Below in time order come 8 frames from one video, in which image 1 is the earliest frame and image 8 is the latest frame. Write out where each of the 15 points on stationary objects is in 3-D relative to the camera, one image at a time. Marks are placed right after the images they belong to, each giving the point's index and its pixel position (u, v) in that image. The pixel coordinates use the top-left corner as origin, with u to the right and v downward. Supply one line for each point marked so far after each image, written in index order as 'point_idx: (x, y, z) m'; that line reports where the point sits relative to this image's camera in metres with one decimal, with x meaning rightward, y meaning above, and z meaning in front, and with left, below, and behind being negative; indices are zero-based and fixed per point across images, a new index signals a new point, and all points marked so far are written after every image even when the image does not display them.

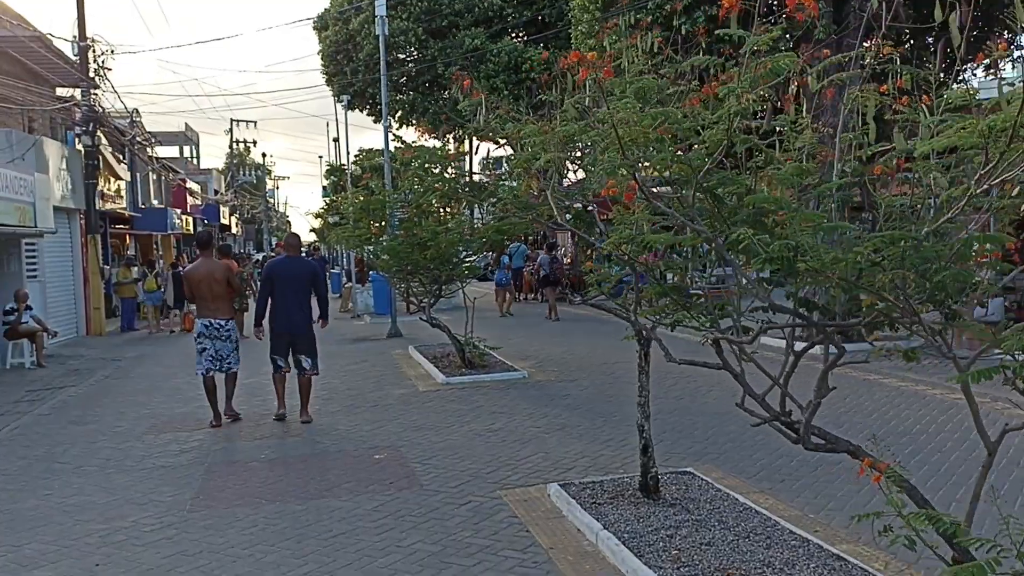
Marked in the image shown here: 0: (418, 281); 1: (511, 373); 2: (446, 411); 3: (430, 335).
0: (-1.2, +0.1, +12.6) m
1: (0.0, -1.1, +11.6) m
2: (-0.7, -1.3, +9.6) m
3: (-1.5, -0.9, +17.0) m
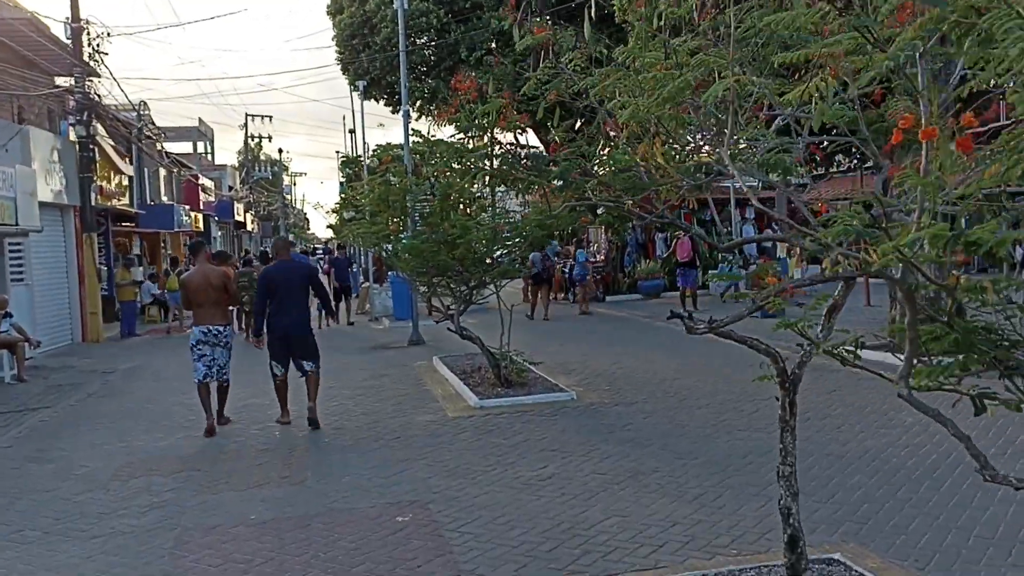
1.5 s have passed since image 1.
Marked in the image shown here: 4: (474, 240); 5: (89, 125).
0: (-0.8, 0.0, +10.8) m
1: (+0.5, -1.1, +9.8) m
2: (-0.2, -1.4, +7.8) m
3: (-0.9, -1.0, +15.2) m
4: (-0.4, +0.5, +10.1) m
5: (-8.9, +3.5, +19.4) m
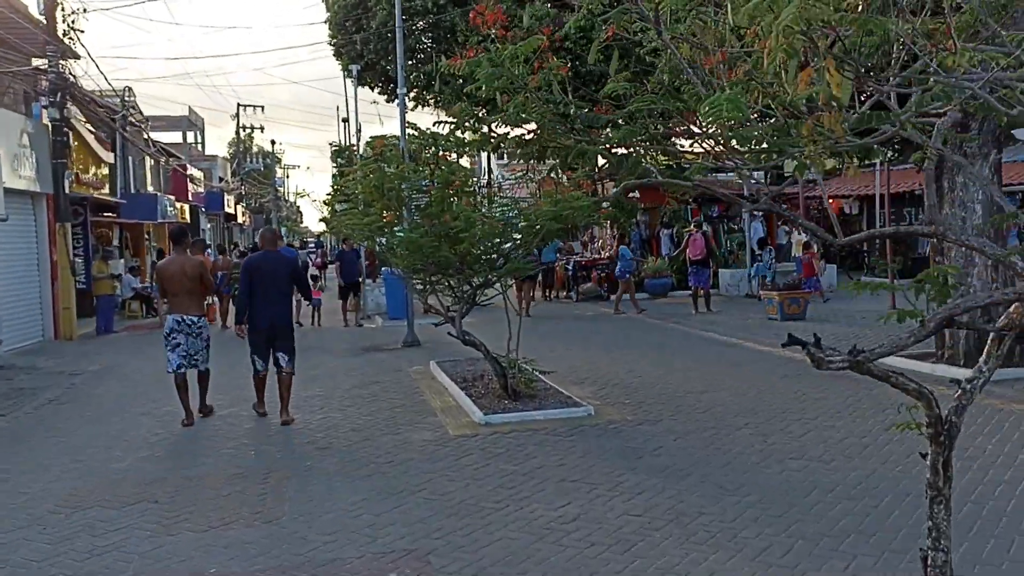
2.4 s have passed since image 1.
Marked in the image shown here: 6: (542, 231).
0: (-0.7, +0.1, +9.7) m
1: (+0.5, -1.1, +8.6) m
2: (-0.1, -1.4, +6.7) m
3: (-0.9, -0.9, +14.1) m
4: (-0.3, +0.5, +9.0) m
5: (-8.8, +3.6, +18.2) m
6: (+0.3, +0.5, +9.2) m
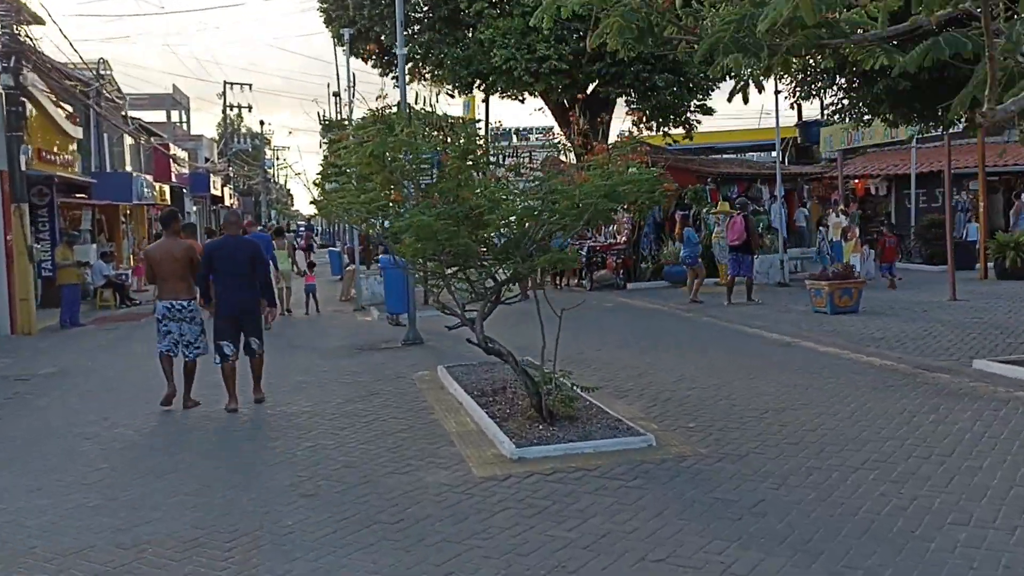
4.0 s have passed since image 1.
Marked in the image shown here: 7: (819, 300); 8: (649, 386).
0: (-0.4, +0.1, +7.8) m
1: (+0.8, -1.1, +6.8) m
2: (+0.2, -1.4, +4.8) m
3: (-0.6, -0.8, +12.2) m
4: (0.0, +0.5, +7.1) m
5: (-8.6, +3.8, +16.2) m
6: (+0.6, +0.6, +7.3) m
7: (+4.8, -0.2, +14.3) m
8: (+1.4, -1.0, +9.2) m
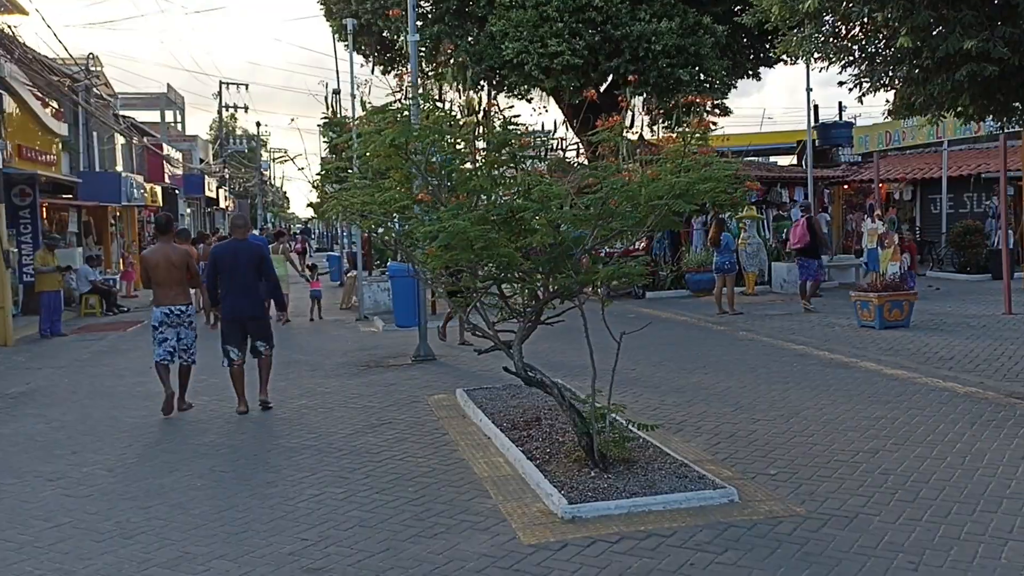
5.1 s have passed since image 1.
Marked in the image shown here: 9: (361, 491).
0: (-0.1, 0.0, +6.5) m
1: (+1.1, -1.2, +5.6) m
2: (+0.5, -1.5, +3.6) m
3: (-0.4, -0.9, +11.0) m
4: (+0.3, +0.4, +5.9) m
5: (-8.4, +3.7, +14.9) m
6: (+0.9, +0.5, +6.1) m
7: (+5.0, -0.4, +13.1) m
8: (+1.7, -1.1, +8.0) m
9: (-1.0, -1.4, +6.2) m
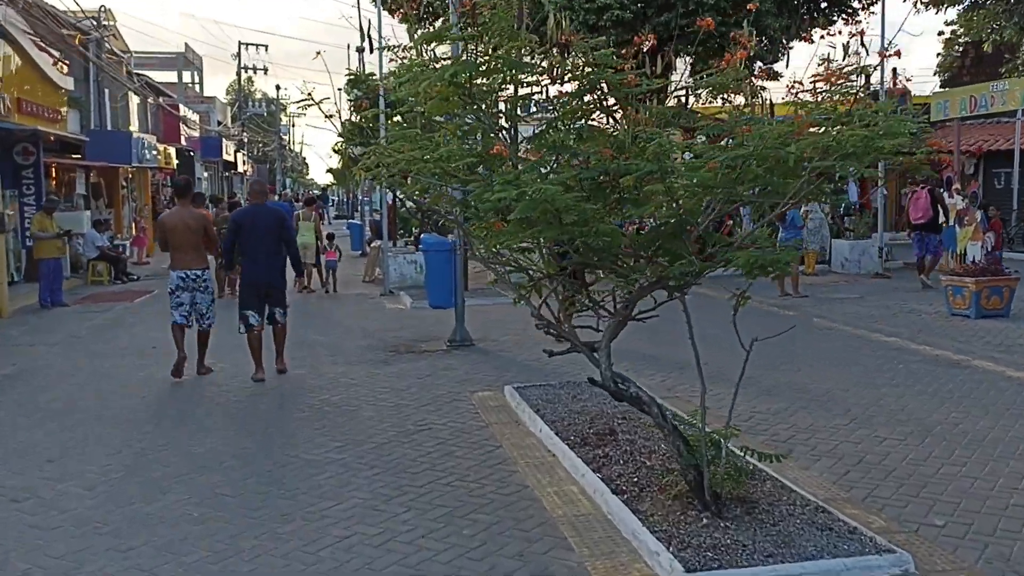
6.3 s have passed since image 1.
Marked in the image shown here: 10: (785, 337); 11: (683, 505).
0: (+0.4, +0.1, +5.1) m
1: (+1.6, -1.2, +4.1) m
2: (+0.9, -1.5, +2.2) m
3: (+0.2, -0.7, +9.6) m
4: (+0.7, +0.5, +4.4) m
5: (-7.7, +4.2, +13.5) m
6: (+1.4, +0.5, +4.6) m
7: (+5.6, -0.1, +11.6) m
8: (+2.1, -1.0, +6.5) m
9: (-0.6, -1.3, +4.8) m
10: (+3.1, -0.6, +10.4) m
11: (+0.9, -1.1, +4.8) m
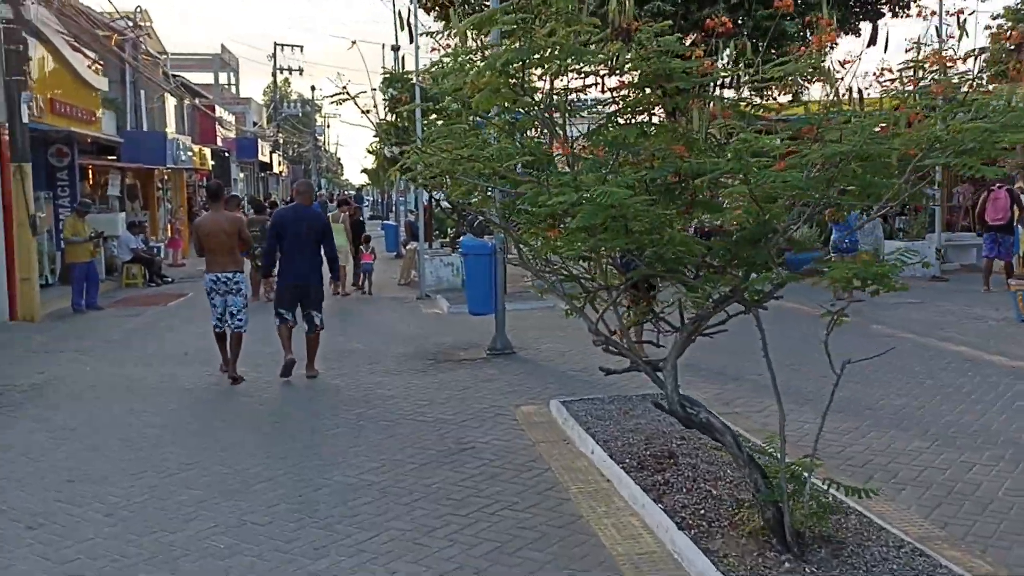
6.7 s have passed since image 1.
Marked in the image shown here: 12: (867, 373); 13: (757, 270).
0: (+0.6, 0.0, +4.6) m
1: (+1.8, -1.3, +3.6) m
2: (+1.0, -1.6, +1.7) m
3: (+0.6, -0.8, +9.1) m
4: (+1.0, +0.4, +3.9) m
5: (-7.1, +4.1, +13.3) m
6: (+1.6, +0.4, +4.1) m
7: (+6.1, -0.2, +10.9) m
8: (+2.5, -1.1, +6.0) m
9: (-0.3, -1.3, +4.3) m
10: (+3.5, -0.6, +9.8) m
11: (+1.1, -1.2, +4.3) m
12: (+3.2, -0.8, +8.4) m
13: (+1.1, +0.1, +4.3) m
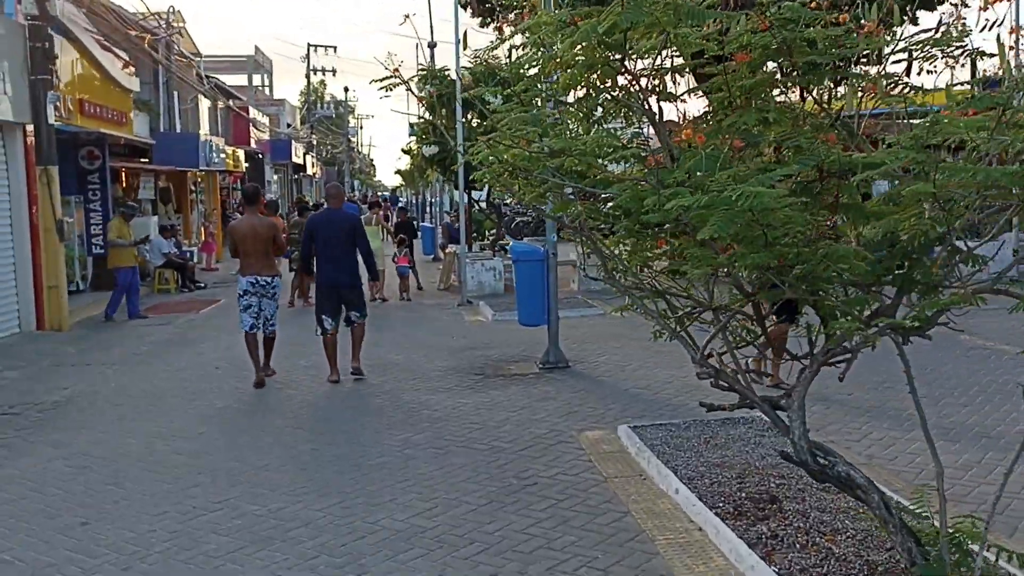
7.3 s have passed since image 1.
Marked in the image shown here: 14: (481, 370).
0: (+1.0, -0.1, +3.8) m
1: (+2.1, -1.3, +2.8) m
2: (+1.3, -1.7, +0.8) m
3: (+1.1, -0.9, +8.3) m
4: (+1.3, +0.3, +3.1) m
5: (-6.4, +4.0, +12.8) m
6: (+1.9, +0.4, +3.2) m
7: (+6.7, -0.3, +9.9) m
8: (+2.9, -1.1, +5.1) m
9: (0.0, -1.4, +3.6) m
10: (+4.1, -0.7, +8.8) m
11: (+1.5, -1.3, +3.5) m
12: (+3.7, -0.9, +7.5) m
13: (+1.5, 0.0, +3.5) m
14: (-0.3, -0.8, +9.4) m
